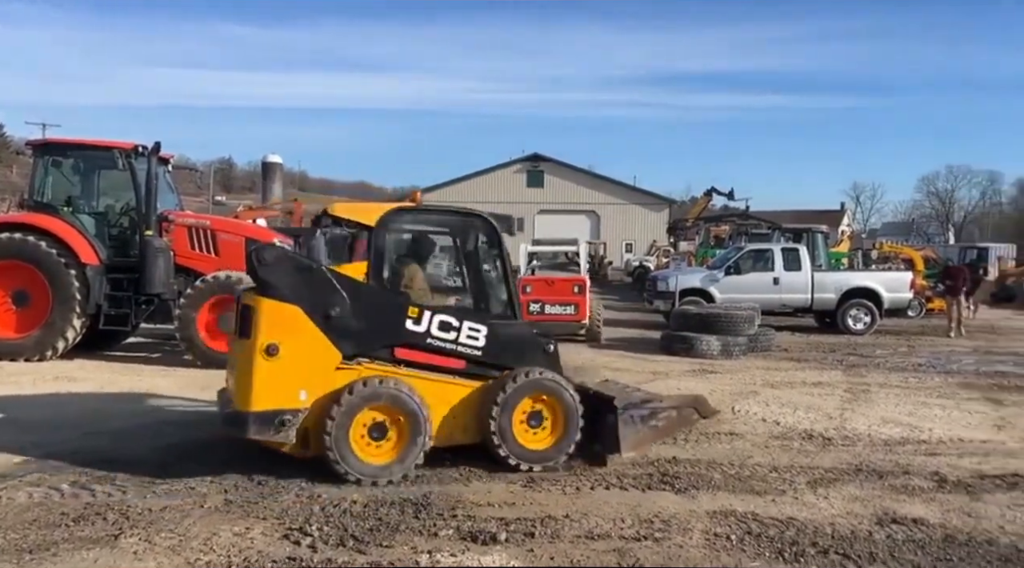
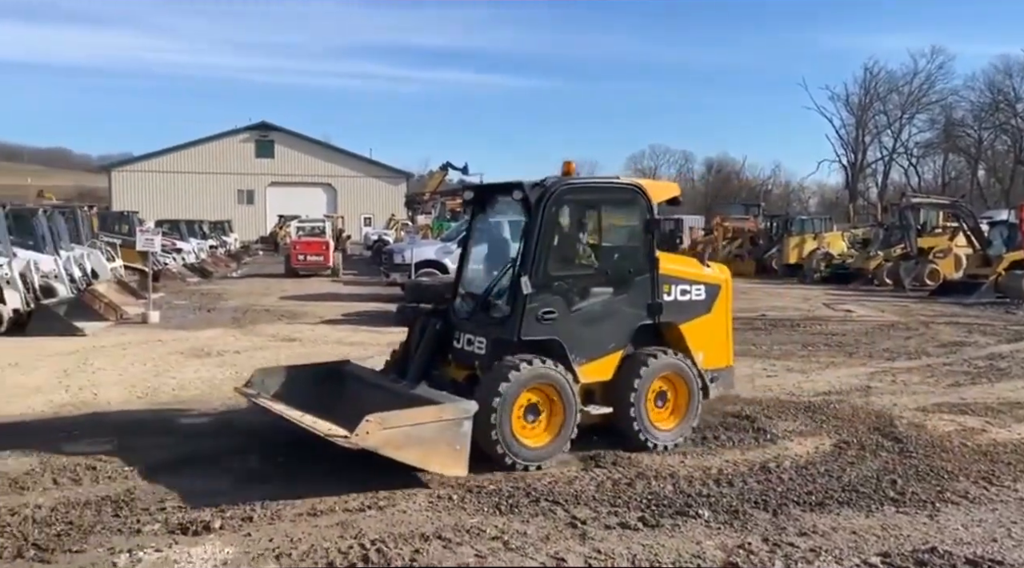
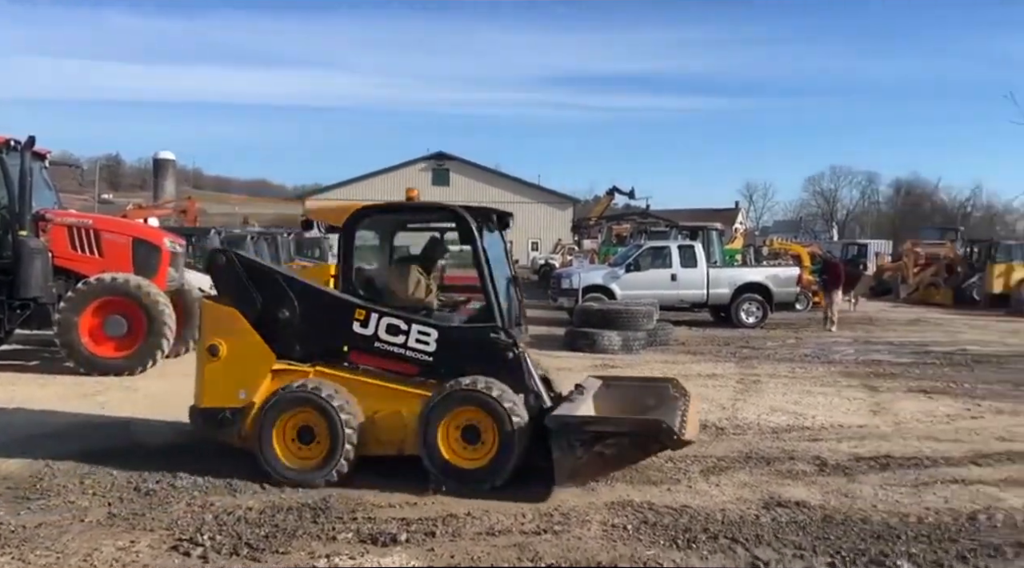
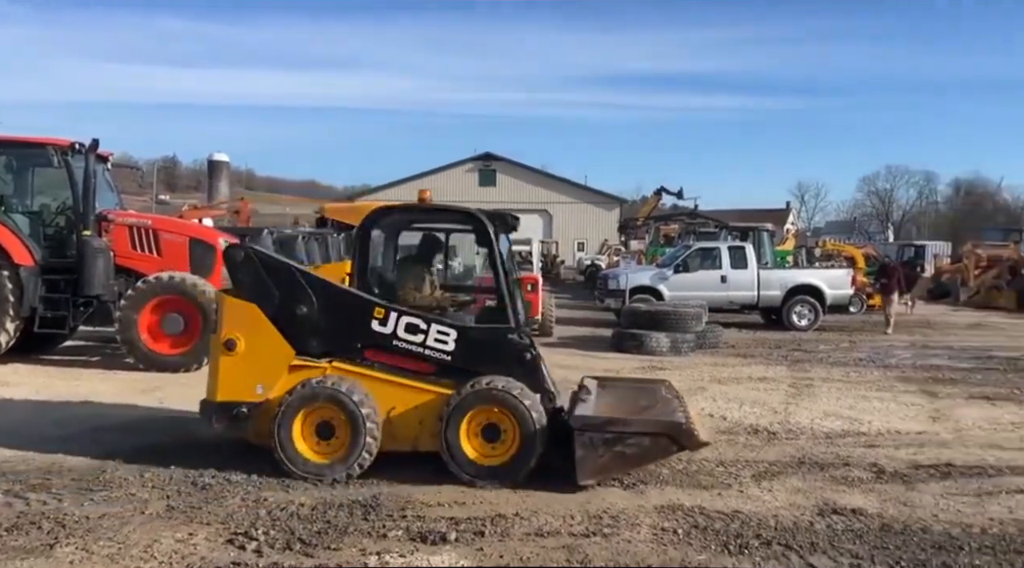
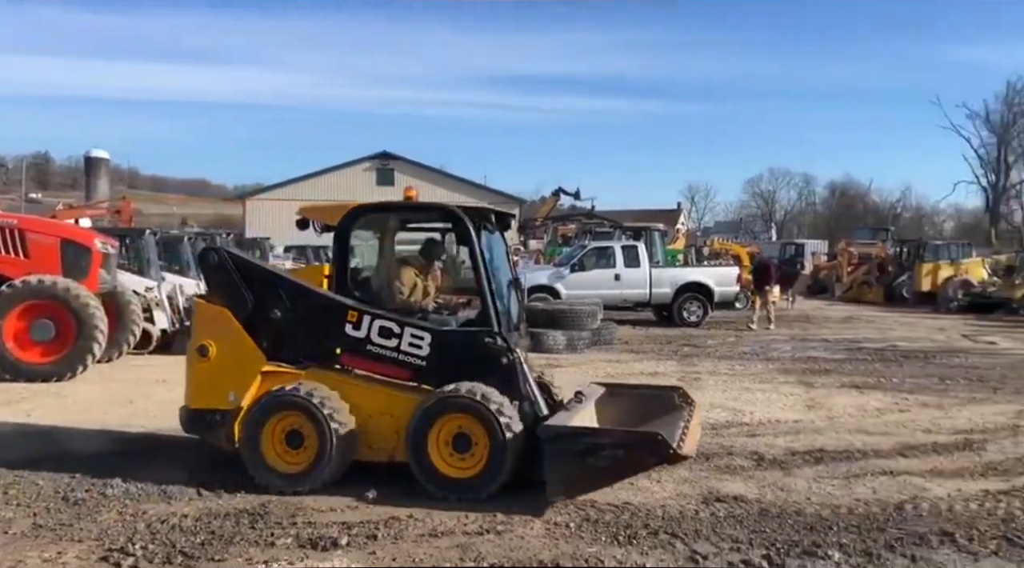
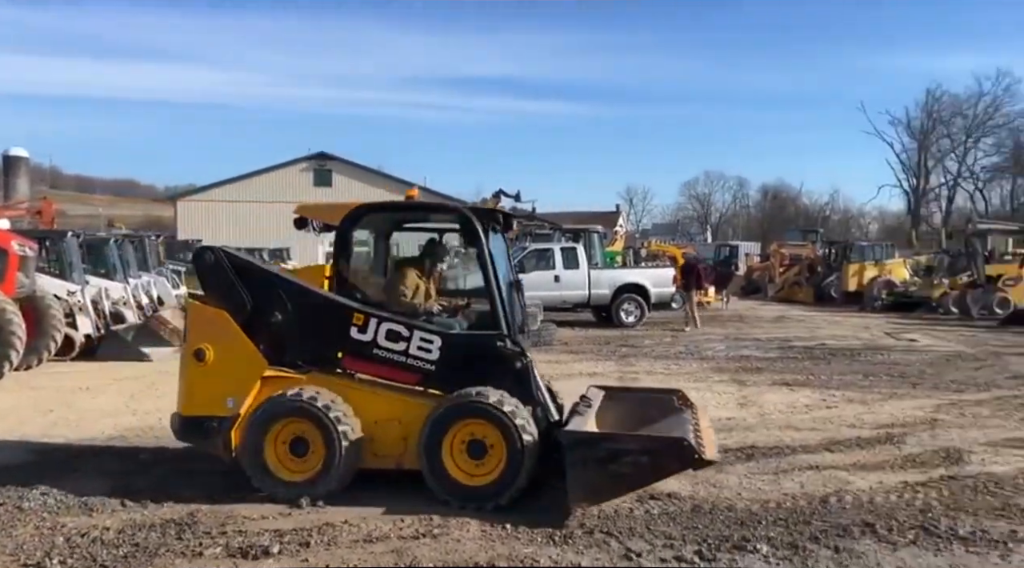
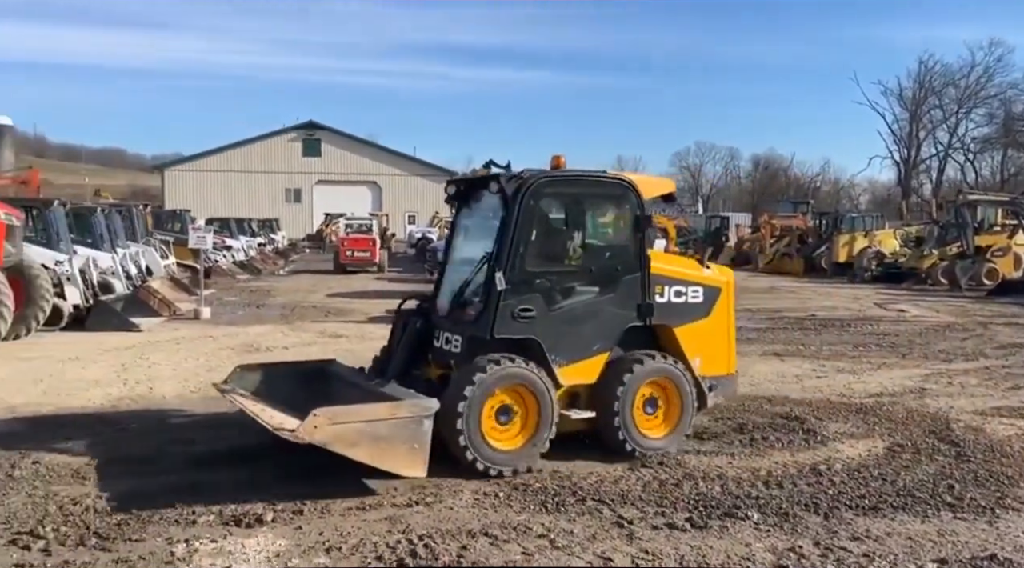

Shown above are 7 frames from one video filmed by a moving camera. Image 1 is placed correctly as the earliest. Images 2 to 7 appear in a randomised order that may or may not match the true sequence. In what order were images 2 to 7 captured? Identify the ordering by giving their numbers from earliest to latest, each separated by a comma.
4, 3, 5, 6, 2, 7
